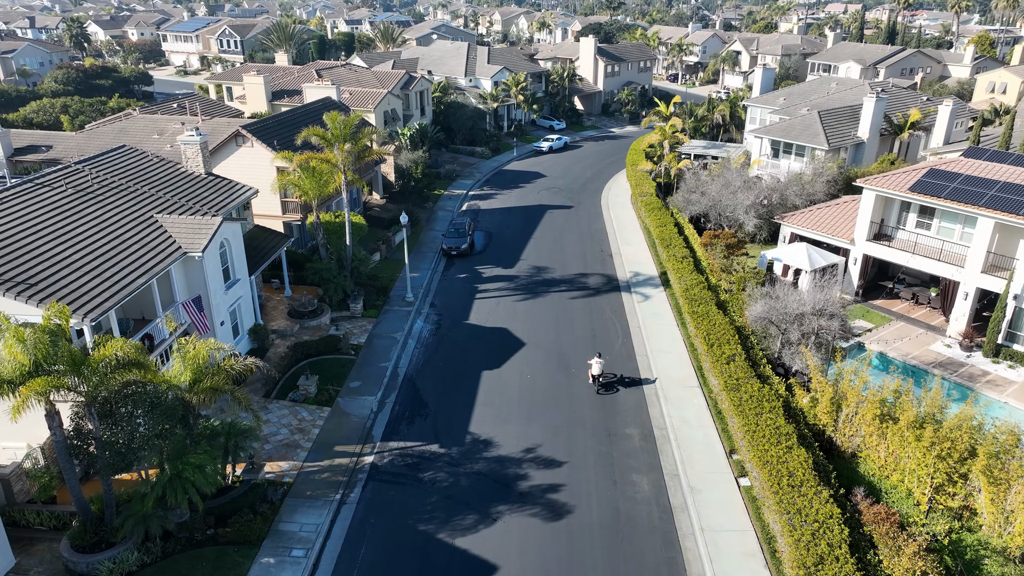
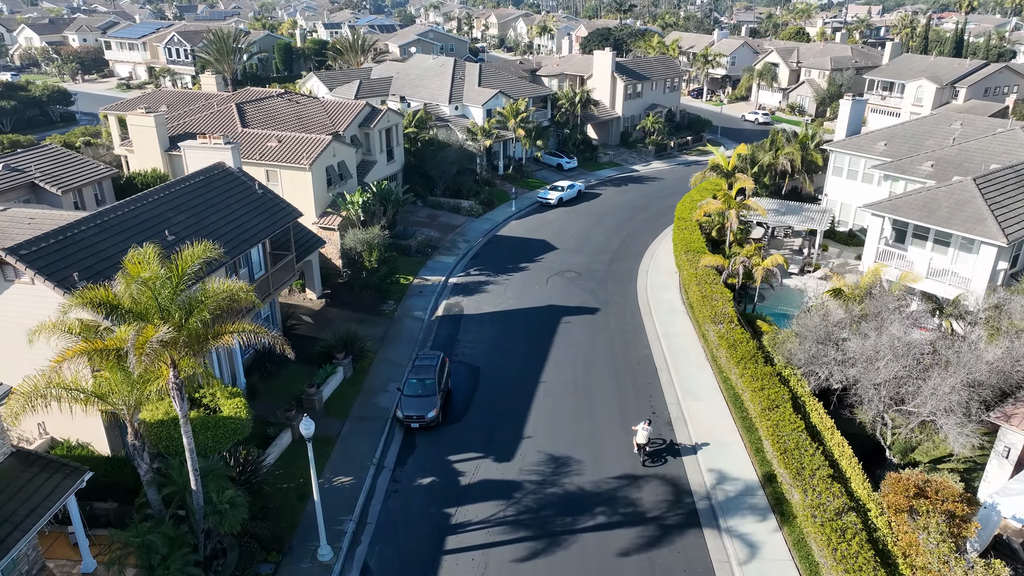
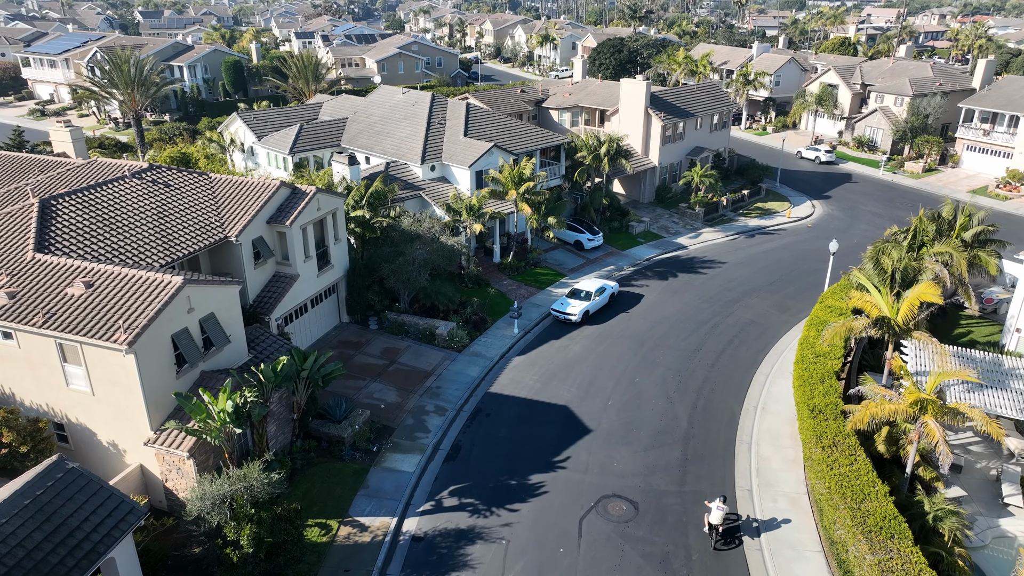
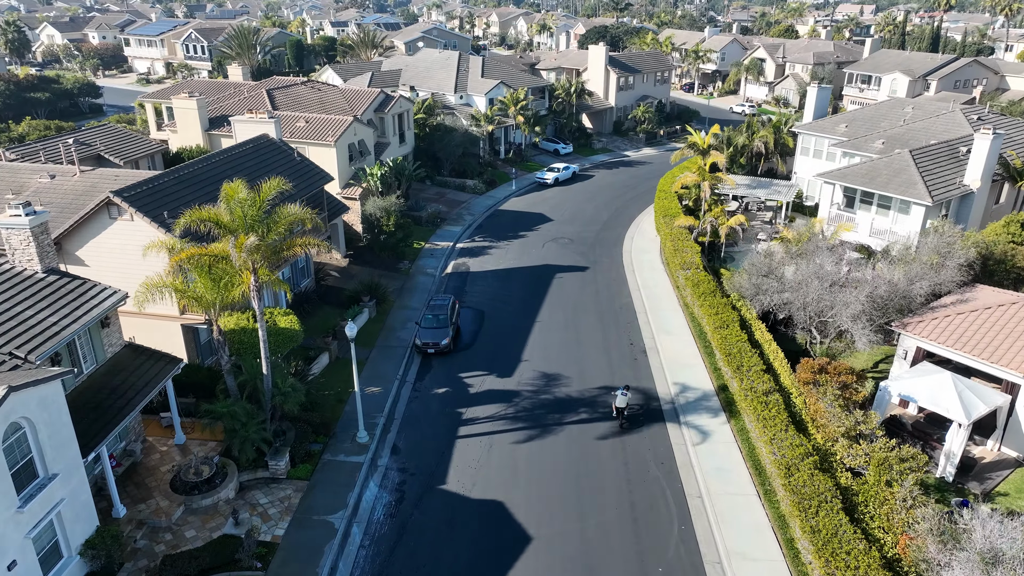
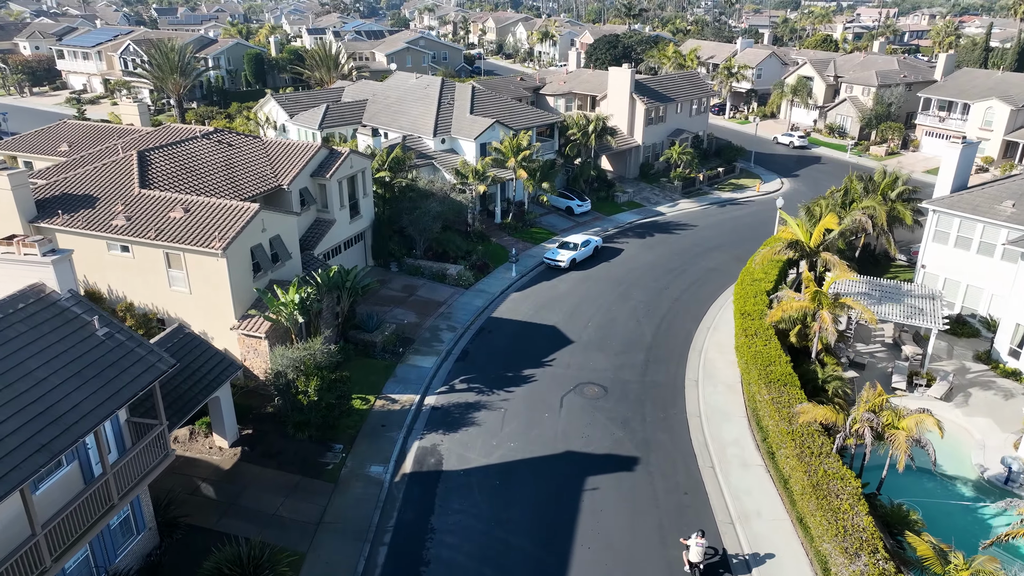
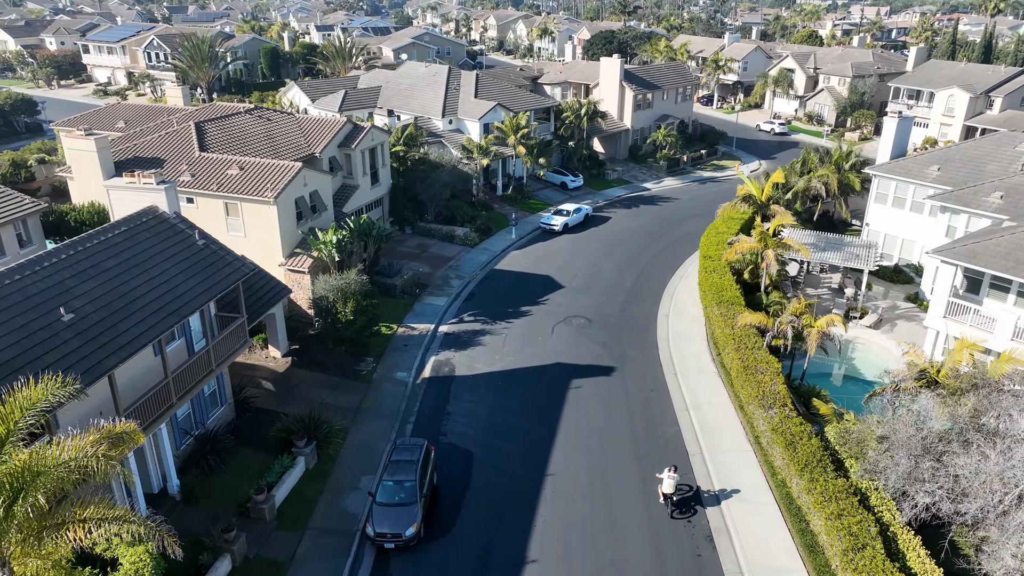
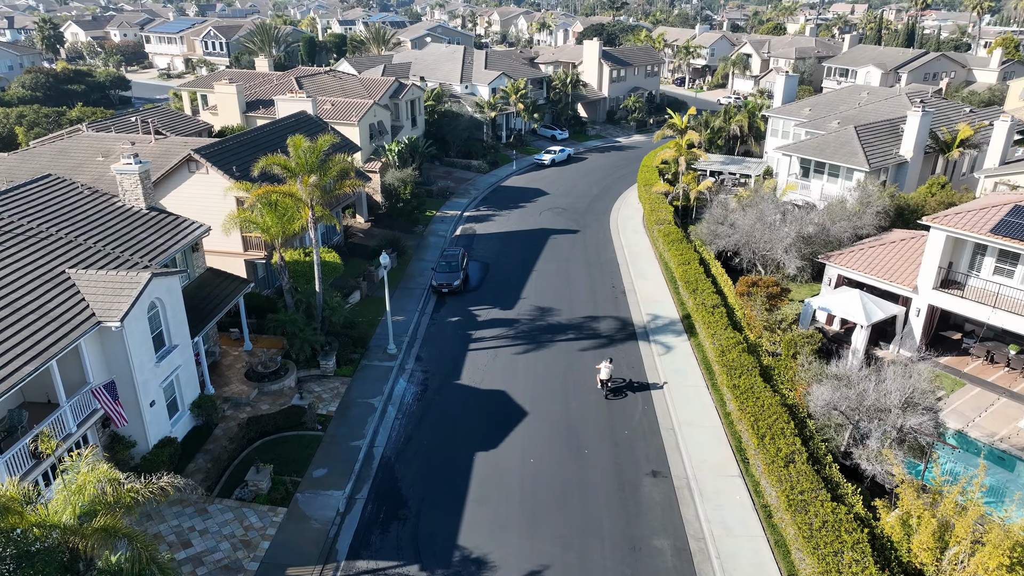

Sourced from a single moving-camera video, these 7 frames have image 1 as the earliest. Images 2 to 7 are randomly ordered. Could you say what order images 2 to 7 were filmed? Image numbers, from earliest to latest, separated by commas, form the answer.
7, 4, 2, 6, 5, 3
